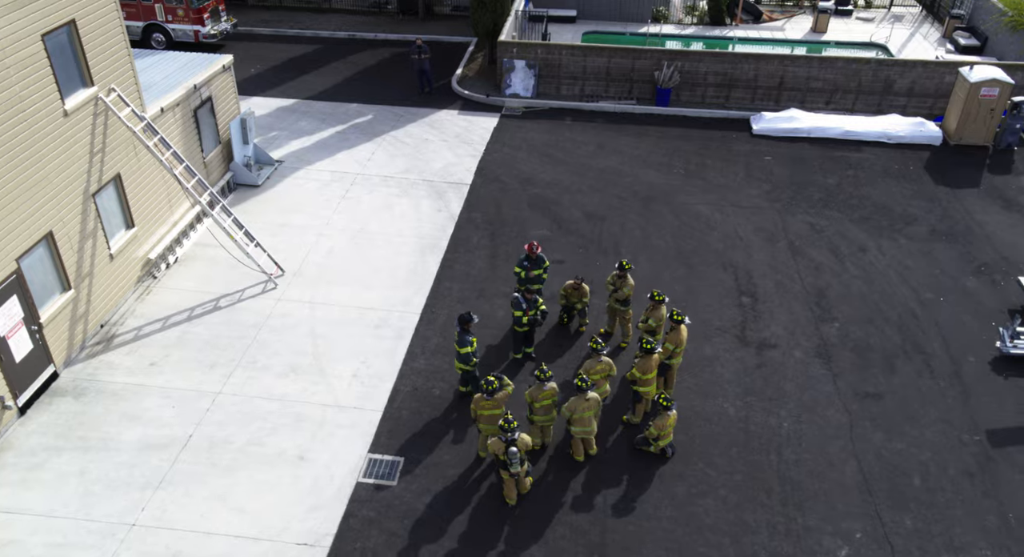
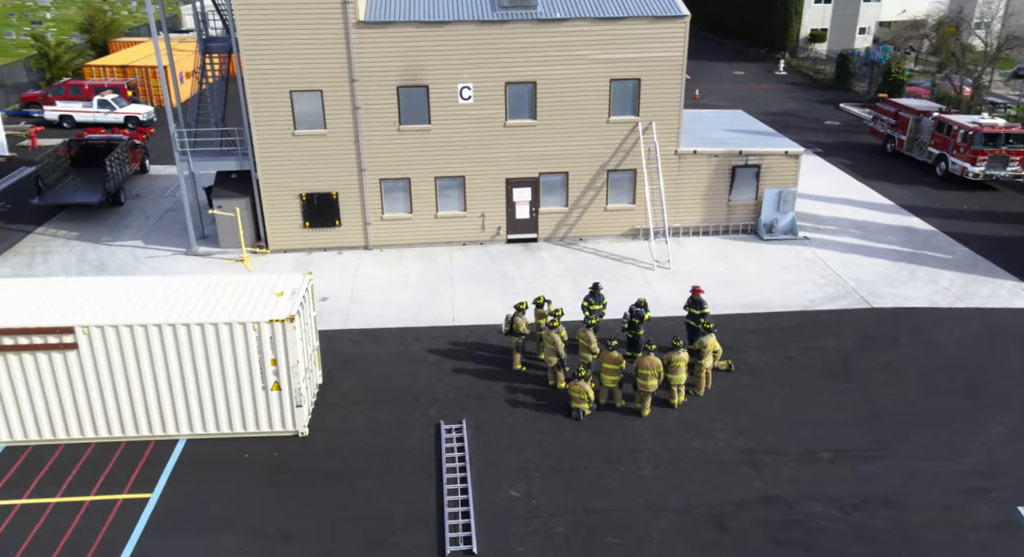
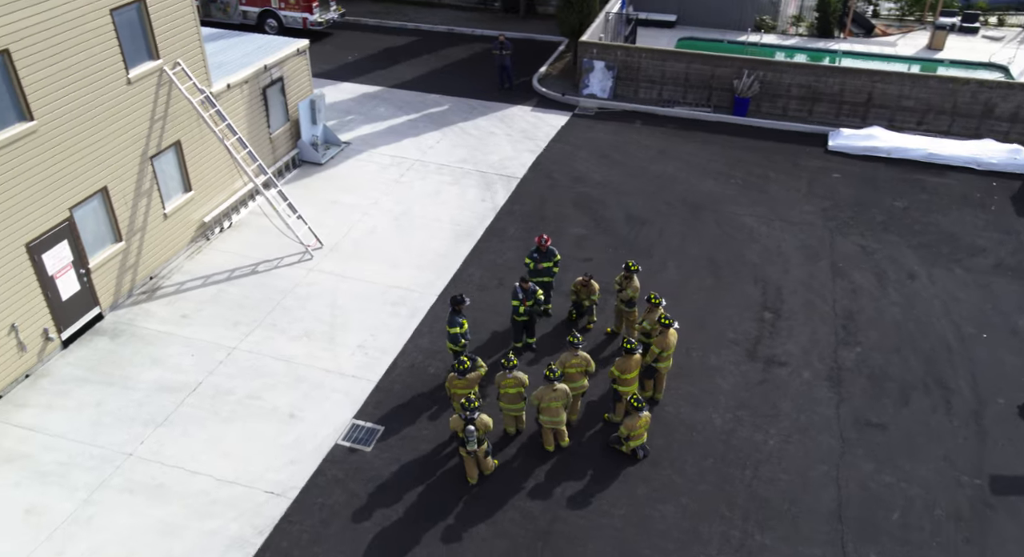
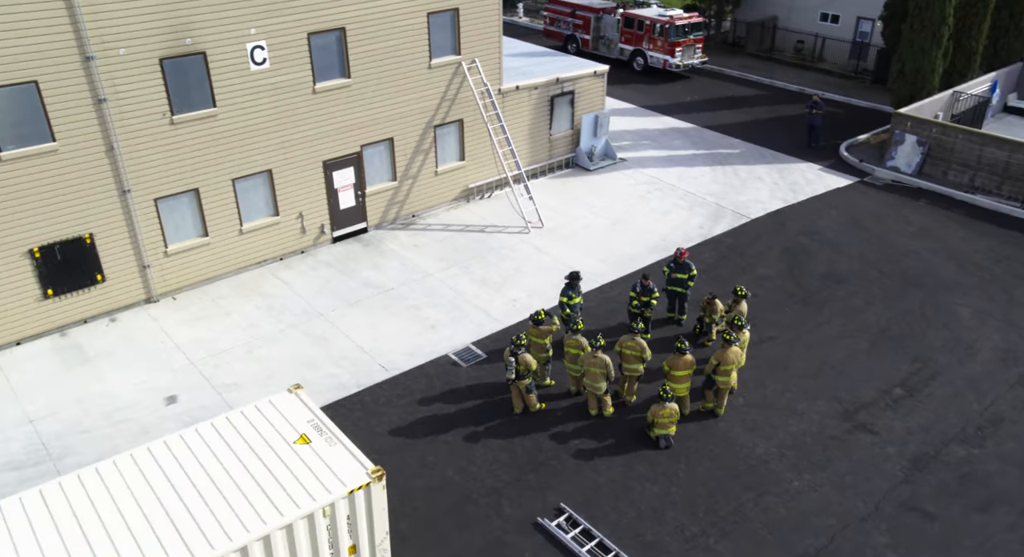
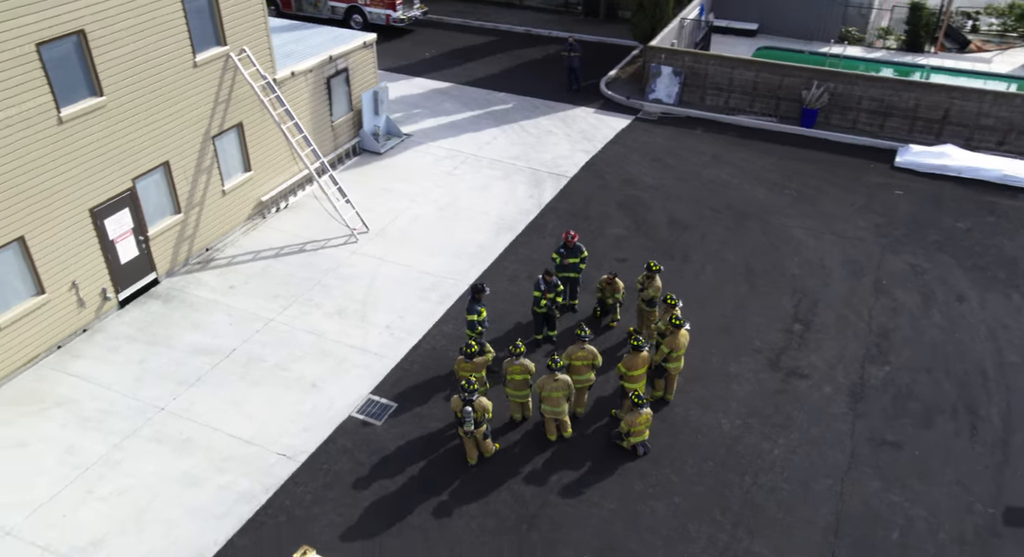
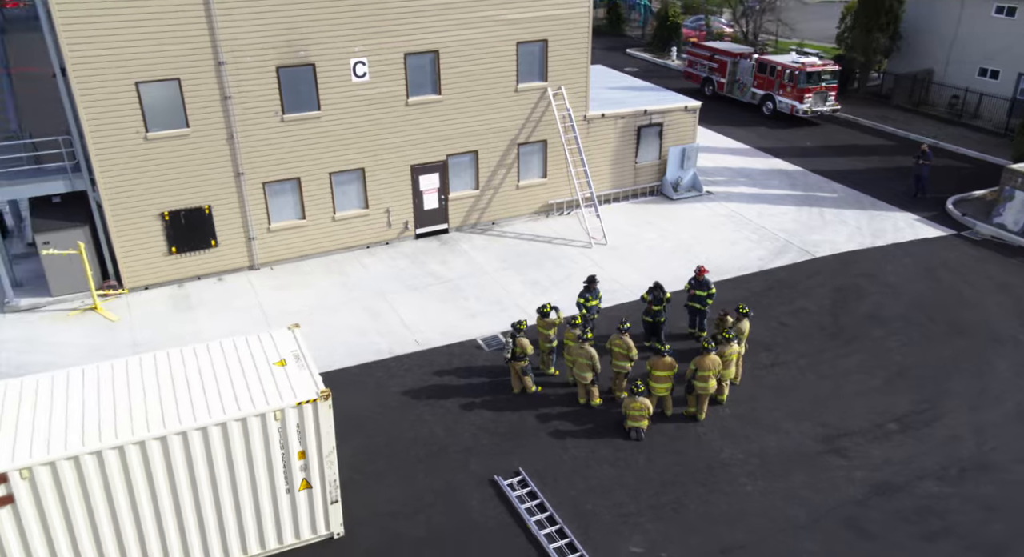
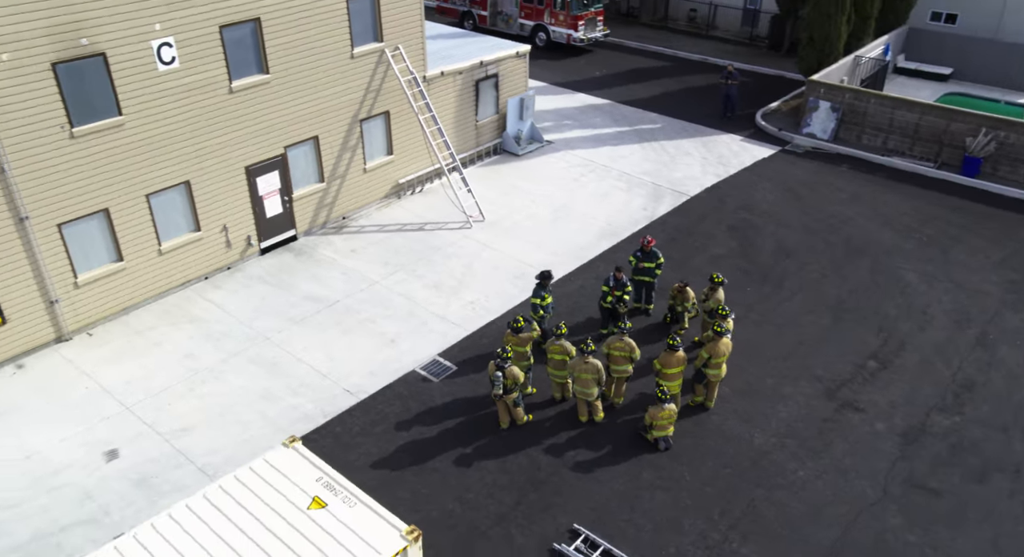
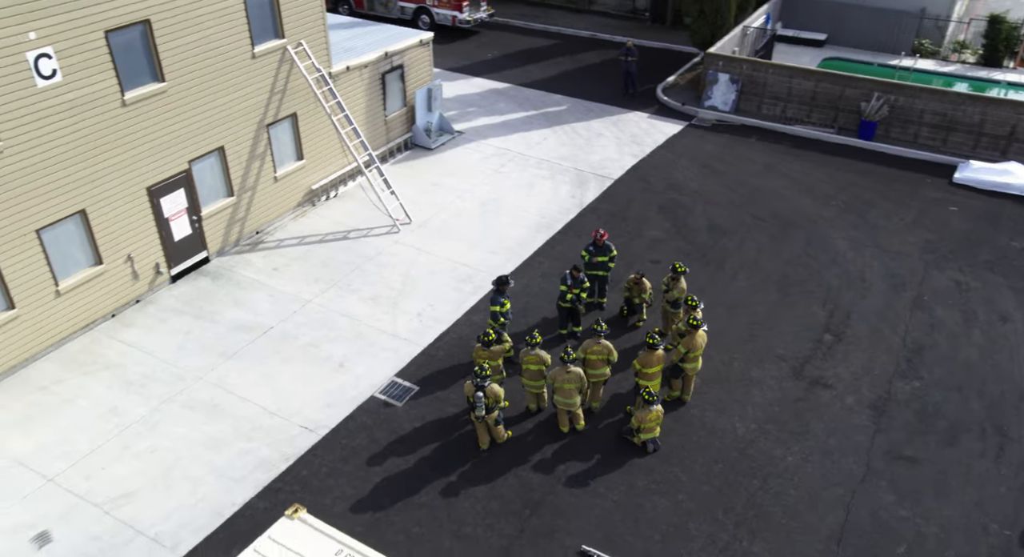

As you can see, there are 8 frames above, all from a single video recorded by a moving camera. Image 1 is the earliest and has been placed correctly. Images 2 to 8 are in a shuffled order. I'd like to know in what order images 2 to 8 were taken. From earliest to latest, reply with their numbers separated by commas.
3, 5, 8, 7, 4, 6, 2
